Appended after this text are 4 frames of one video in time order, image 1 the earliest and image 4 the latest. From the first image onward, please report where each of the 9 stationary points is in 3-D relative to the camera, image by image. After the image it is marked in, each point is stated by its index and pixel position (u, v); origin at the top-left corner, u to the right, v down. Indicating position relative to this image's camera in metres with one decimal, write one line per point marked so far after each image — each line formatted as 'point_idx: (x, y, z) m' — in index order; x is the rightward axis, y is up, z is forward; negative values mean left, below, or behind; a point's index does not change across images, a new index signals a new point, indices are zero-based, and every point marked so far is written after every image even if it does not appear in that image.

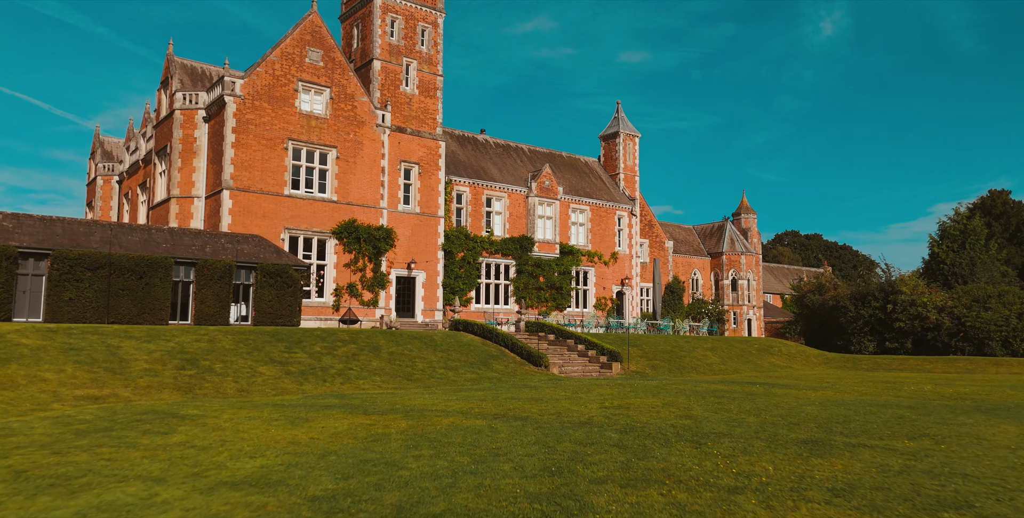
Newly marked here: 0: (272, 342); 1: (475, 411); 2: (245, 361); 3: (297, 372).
0: (-9.4, -3.3, +19.6) m
1: (-0.8, -3.3, +11.0) m
2: (-9.3, -3.6, +17.6) m
3: (-7.6, -3.9, +17.7) m
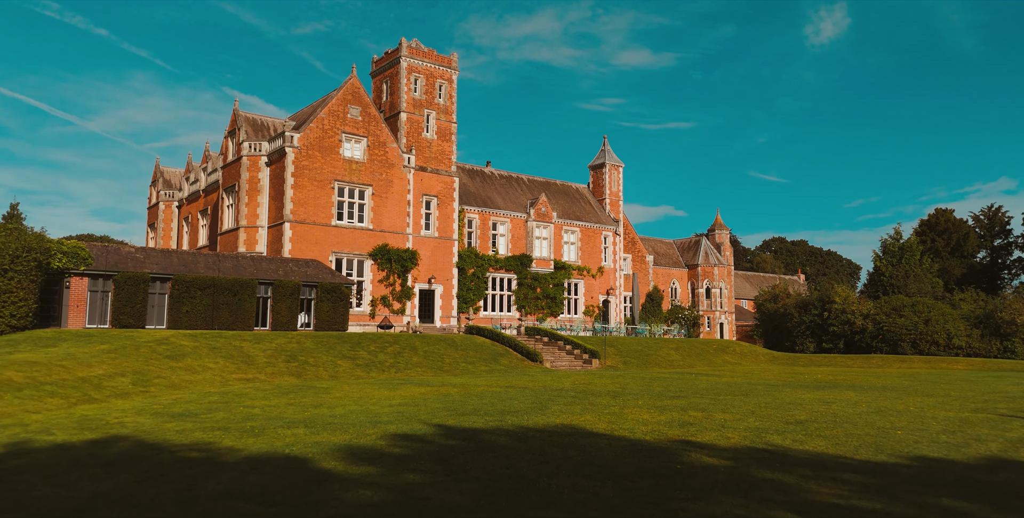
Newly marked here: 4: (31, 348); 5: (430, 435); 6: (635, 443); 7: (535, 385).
0: (-9.2, -4.5, +26.8) m
1: (-0.6, -4.6, +18.2) m
2: (-9.2, -4.8, +24.8) m
3: (-7.4, -5.2, +24.9) m
4: (-18.2, -3.4, +18.9) m
5: (-1.4, -3.1, +8.7) m
6: (+2.0, -3.0, +8.1) m
7: (+0.8, -4.6, +18.0) m
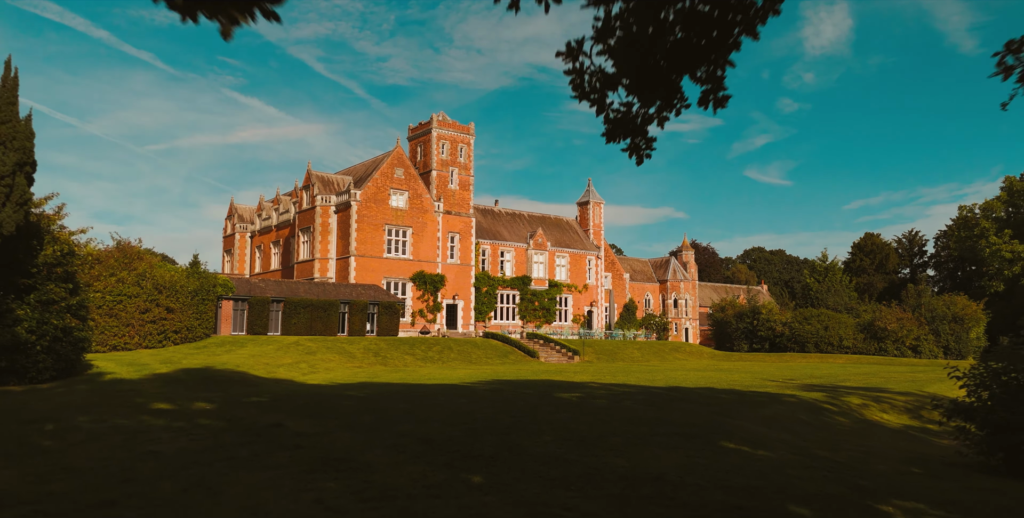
0: (-8.7, -6.8, +39.9) m
1: (-0.2, -6.9, +31.2) m
2: (-8.7, -7.1, +37.8) m
3: (-6.9, -7.5, +37.9) m
4: (-17.7, -5.6, +31.9) m
5: (-0.9, -5.3, +21.7) m
6: (+2.5, -5.2, +21.1) m
7: (+1.3, -6.8, +31.1) m
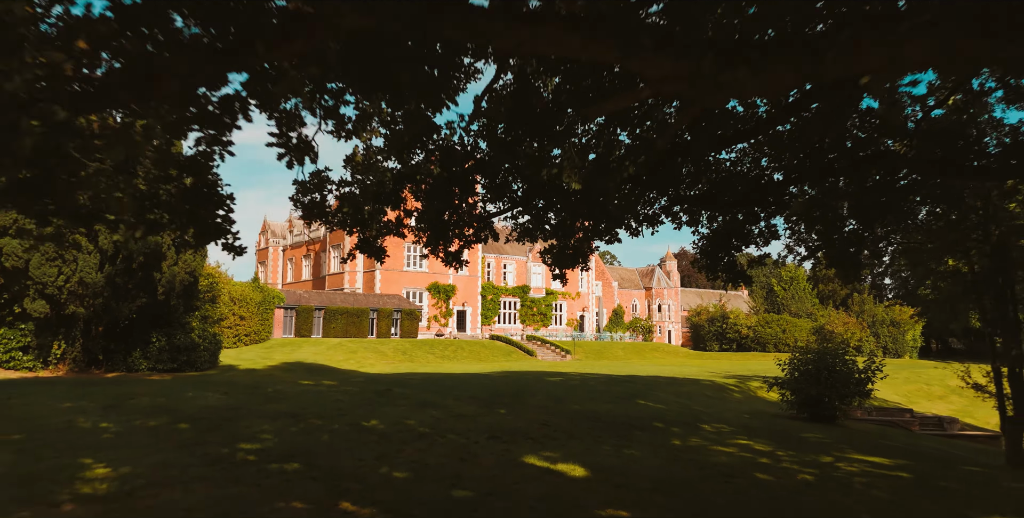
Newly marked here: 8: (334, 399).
0: (-8.5, -8.3, +48.3) m
1: (+0.1, -8.3, +39.6) m
2: (-8.5, -8.6, +46.2) m
3: (-6.7, -9.0, +46.3) m
4: (-17.5, -7.1, +40.3) m
5: (-0.7, -6.8, +30.2) m
6: (+2.7, -6.7, +29.5) m
7: (+1.5, -8.3, +39.5) m
8: (-6.0, -4.8, +17.0) m
